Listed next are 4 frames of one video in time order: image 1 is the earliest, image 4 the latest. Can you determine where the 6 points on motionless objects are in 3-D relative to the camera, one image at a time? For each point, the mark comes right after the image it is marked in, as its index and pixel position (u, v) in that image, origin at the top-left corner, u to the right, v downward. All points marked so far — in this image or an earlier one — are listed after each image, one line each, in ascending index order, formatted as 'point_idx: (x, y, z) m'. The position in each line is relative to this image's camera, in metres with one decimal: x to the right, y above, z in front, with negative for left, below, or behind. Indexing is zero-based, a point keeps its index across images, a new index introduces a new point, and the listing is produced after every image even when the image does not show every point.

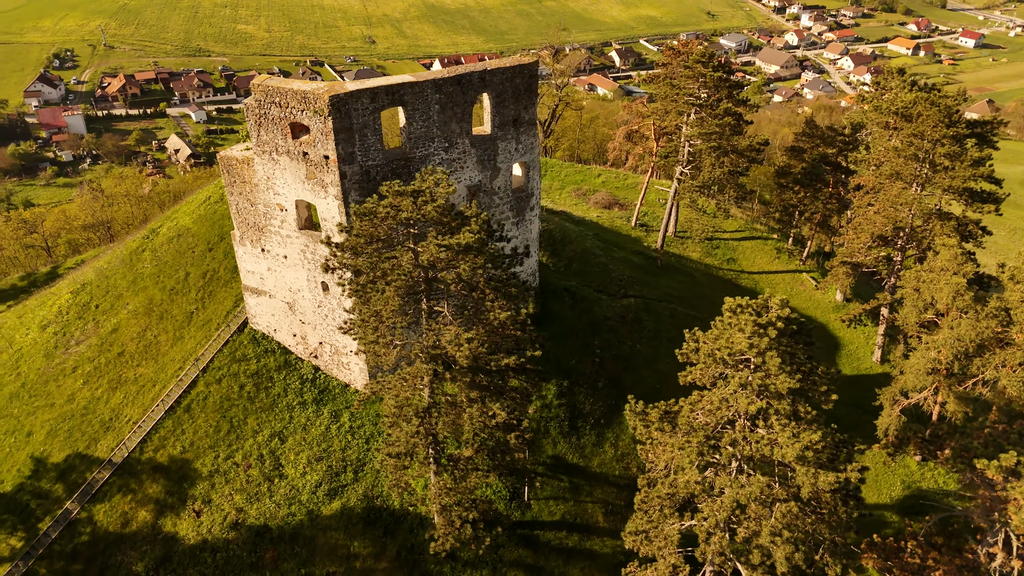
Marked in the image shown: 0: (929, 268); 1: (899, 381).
0: (+9.5, +0.5, +16.7) m
1: (+9.2, -2.2, +17.5) m
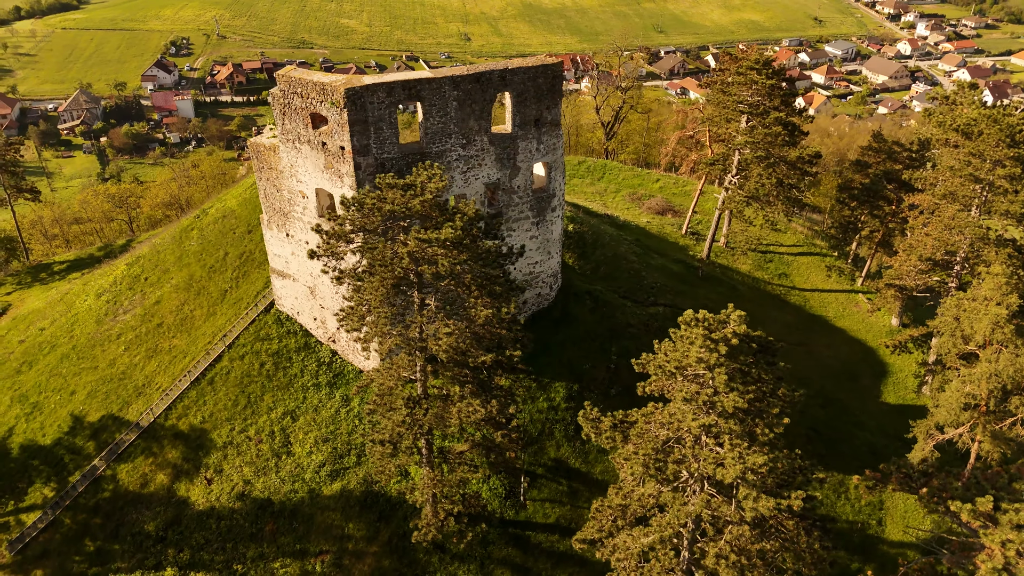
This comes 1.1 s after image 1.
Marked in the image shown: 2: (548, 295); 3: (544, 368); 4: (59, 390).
0: (+9.8, -0.2, +15.7) m
1: (+9.4, -2.8, +16.5) m
2: (+0.9, -0.2, +18.0) m
3: (+0.7, -1.8, +16.6) m
4: (-11.0, -2.5, +18.0) m
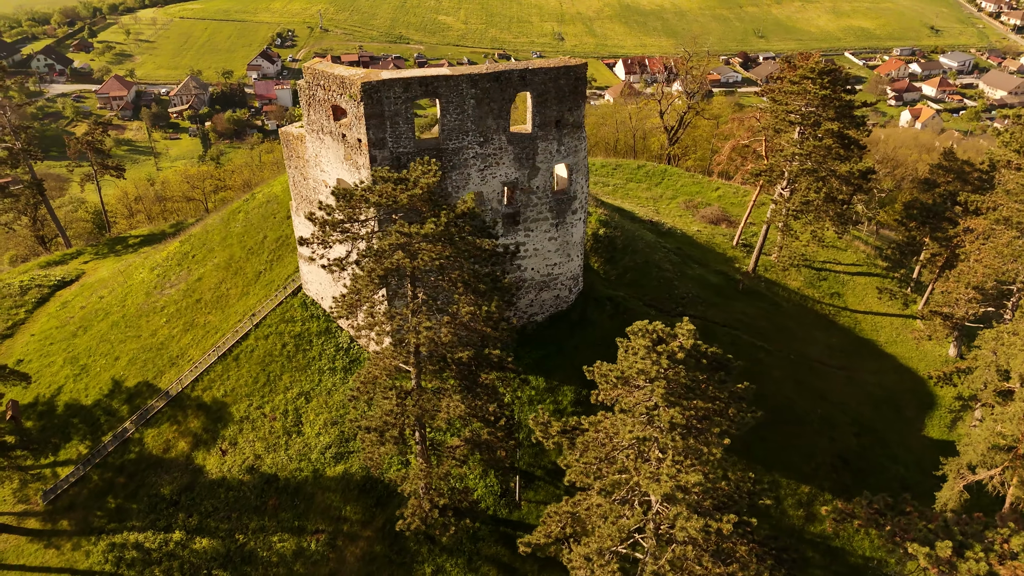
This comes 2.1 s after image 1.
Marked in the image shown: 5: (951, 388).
0: (+9.9, -0.8, +14.6) m
1: (+9.5, -3.5, +15.4) m
2: (+1.3, -0.2, +17.9) m
3: (+0.9, -1.9, +16.5) m
4: (-10.6, -1.7, +19.2) m
5: (+11.3, -2.6, +18.9) m
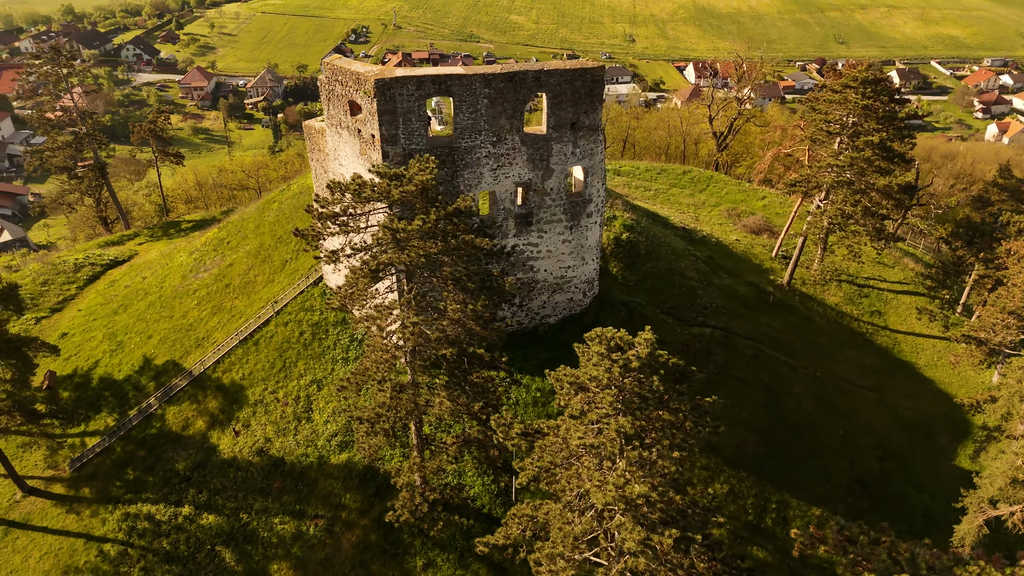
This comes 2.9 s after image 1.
0: (+9.9, -1.3, +13.7) m
1: (+9.4, -3.9, +14.6) m
2: (+1.7, -0.3, +17.8) m
3: (+1.1, -1.9, +16.5) m
4: (-10.2, -1.2, +20.1) m
5: (+11.6, -3.2, +18.0) m
